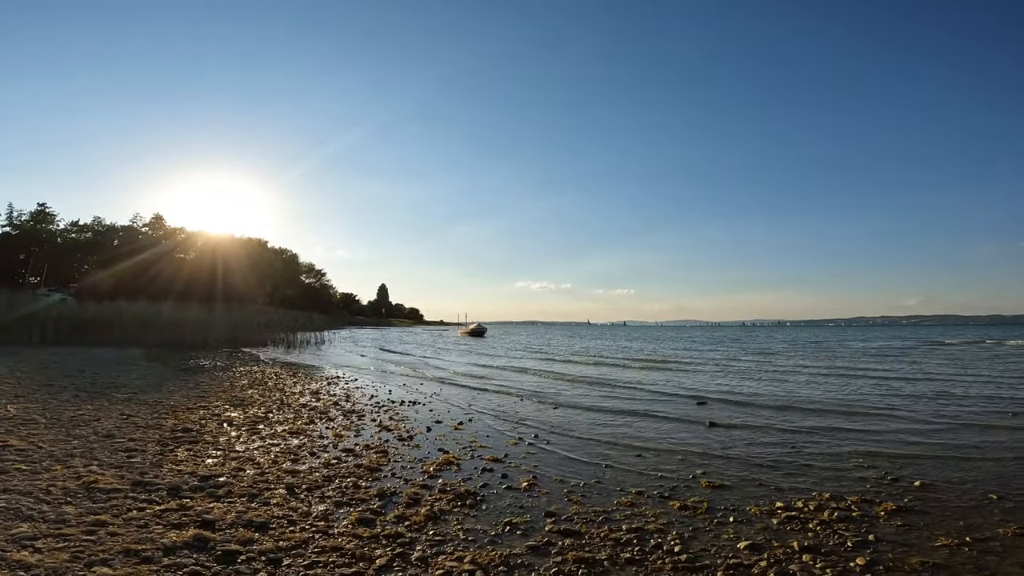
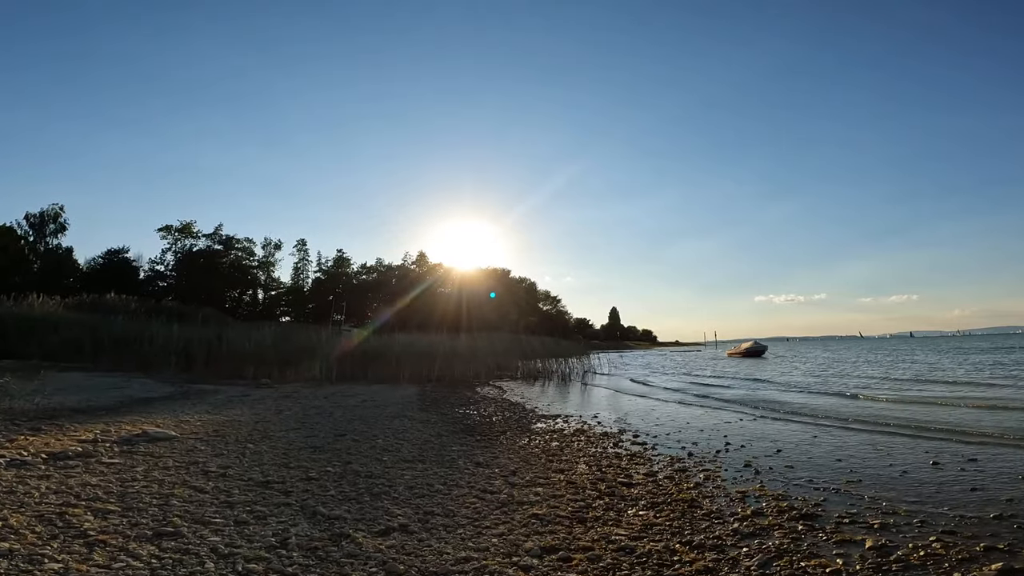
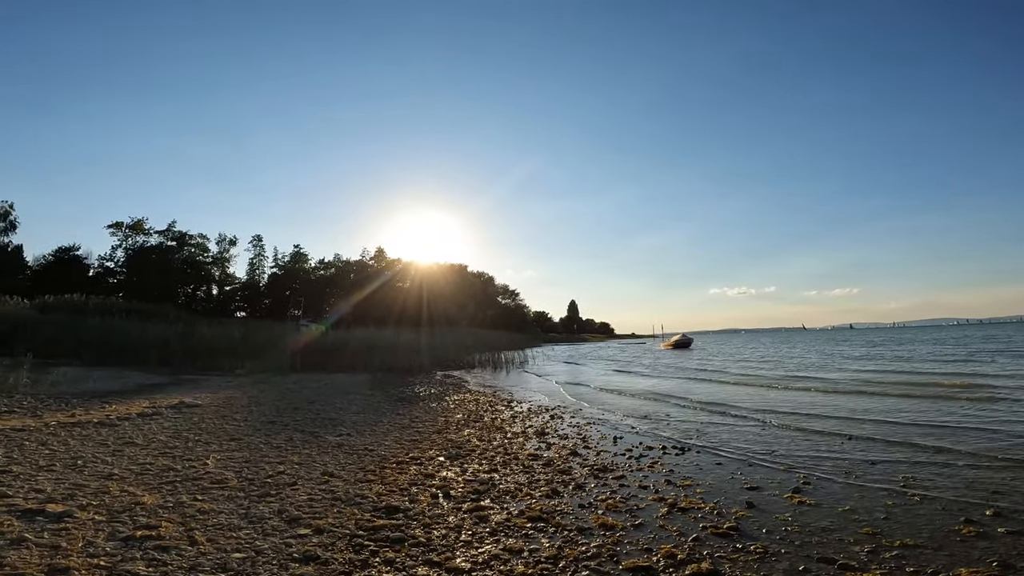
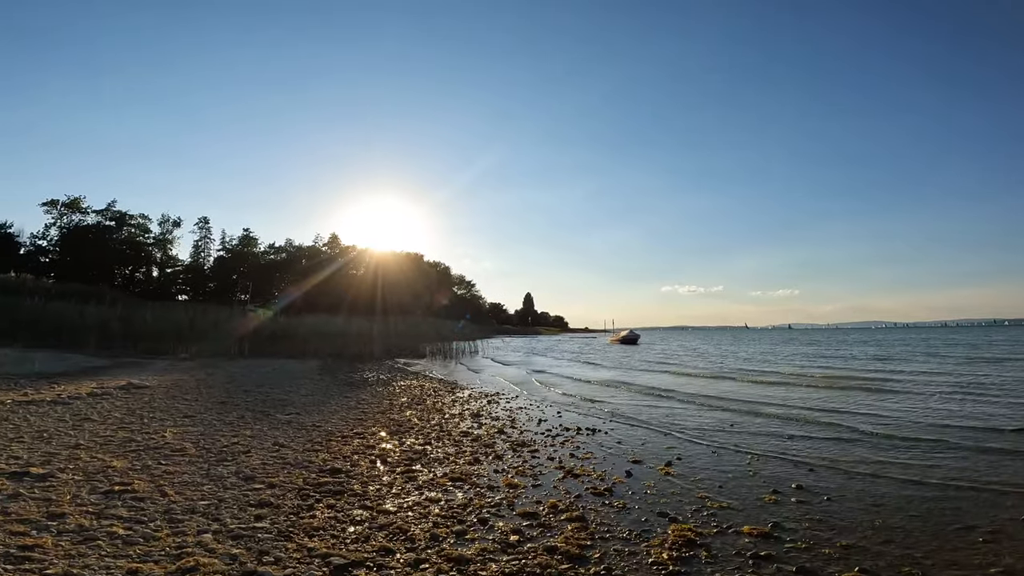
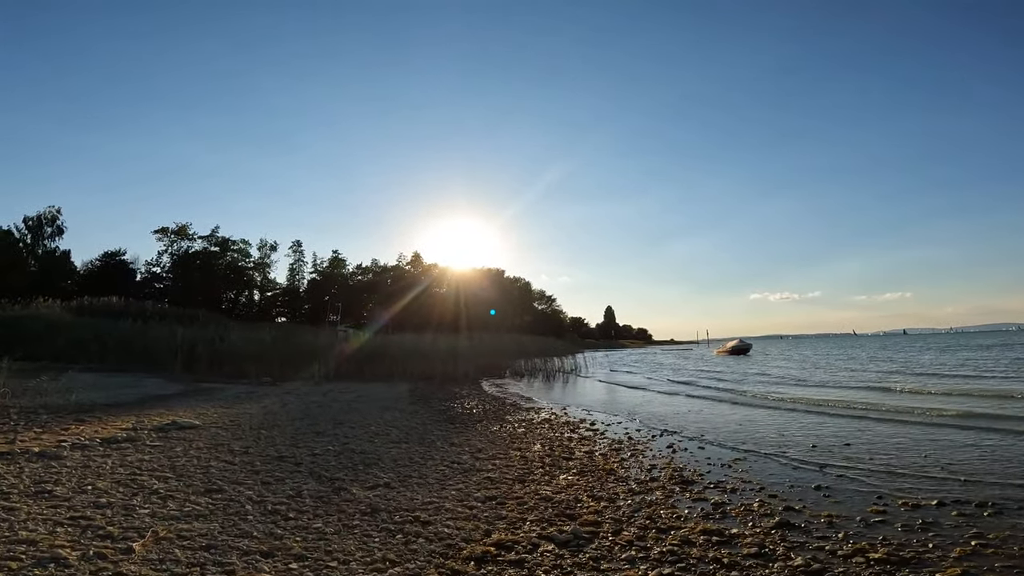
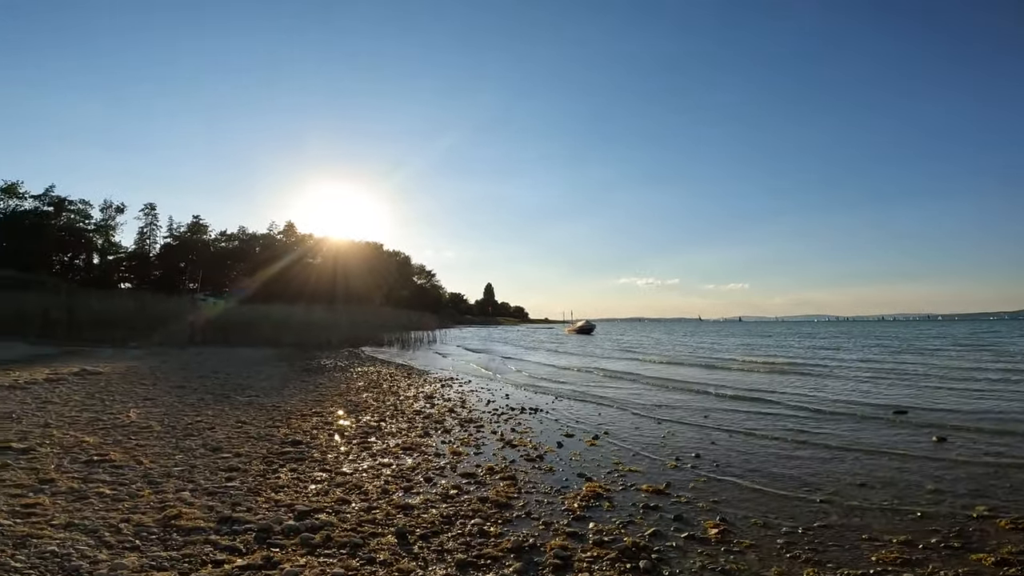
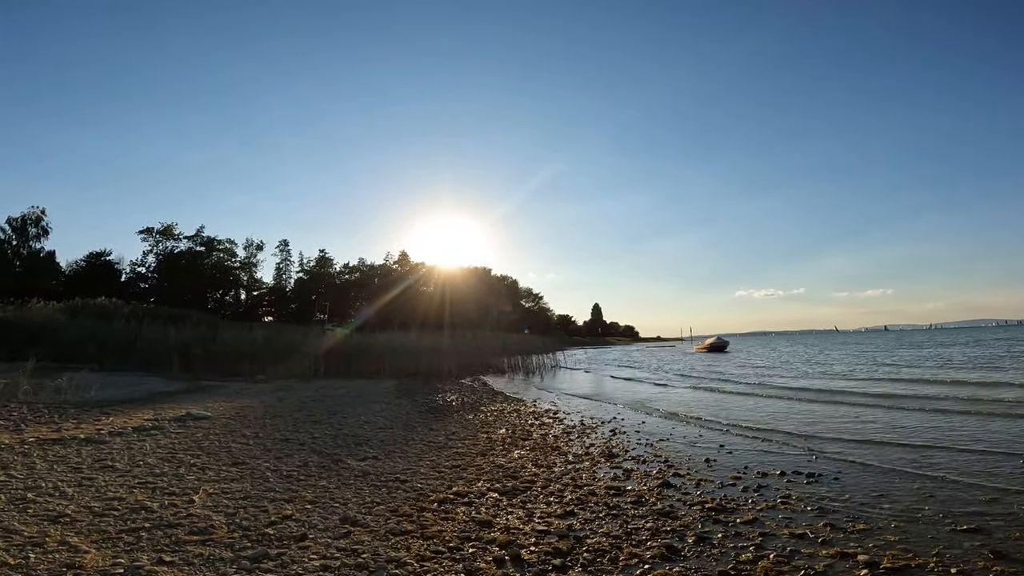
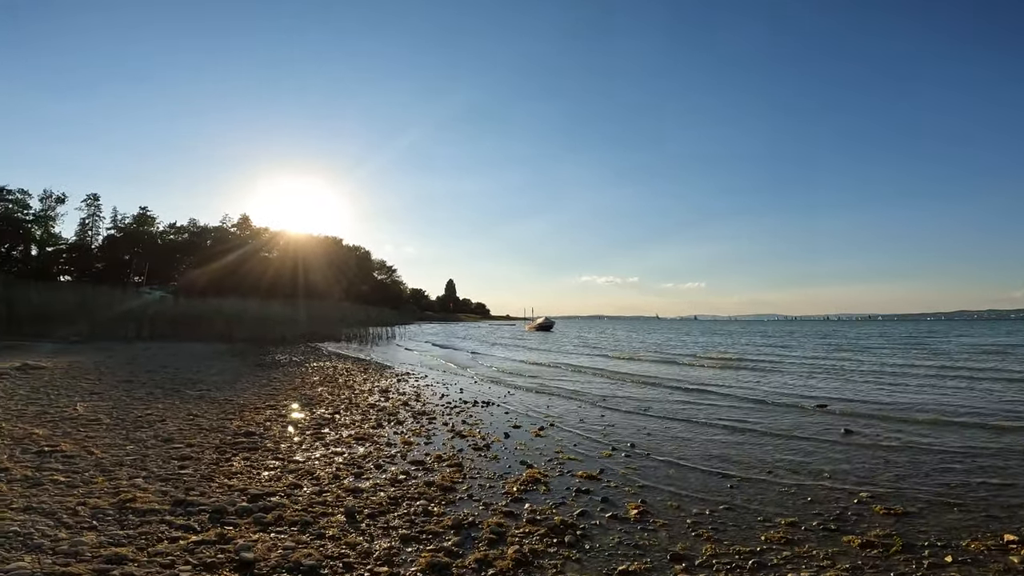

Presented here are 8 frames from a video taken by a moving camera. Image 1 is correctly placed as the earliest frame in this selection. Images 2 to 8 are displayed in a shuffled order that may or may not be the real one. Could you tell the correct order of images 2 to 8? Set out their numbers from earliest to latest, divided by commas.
8, 6, 4, 3, 7, 5, 2
